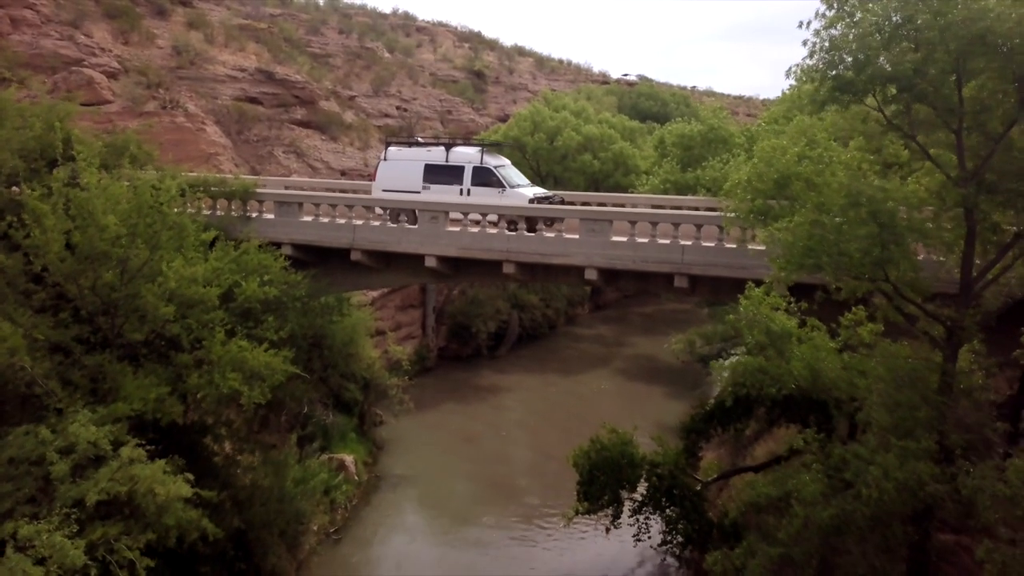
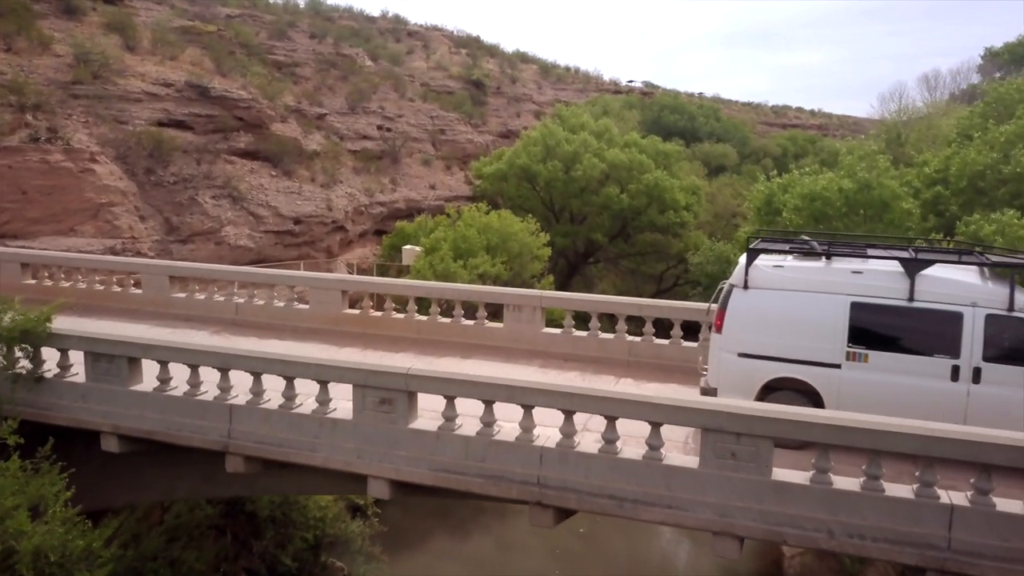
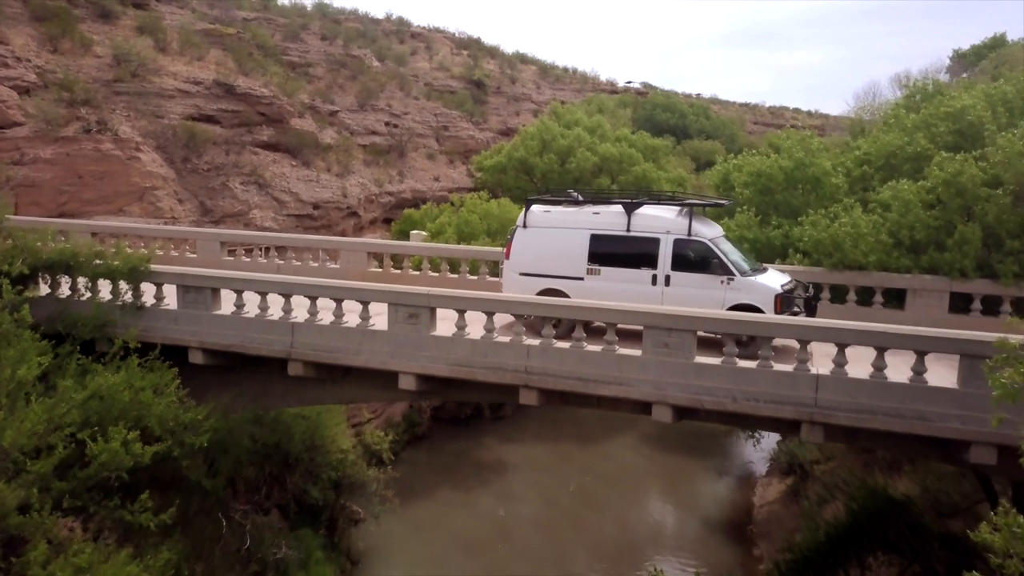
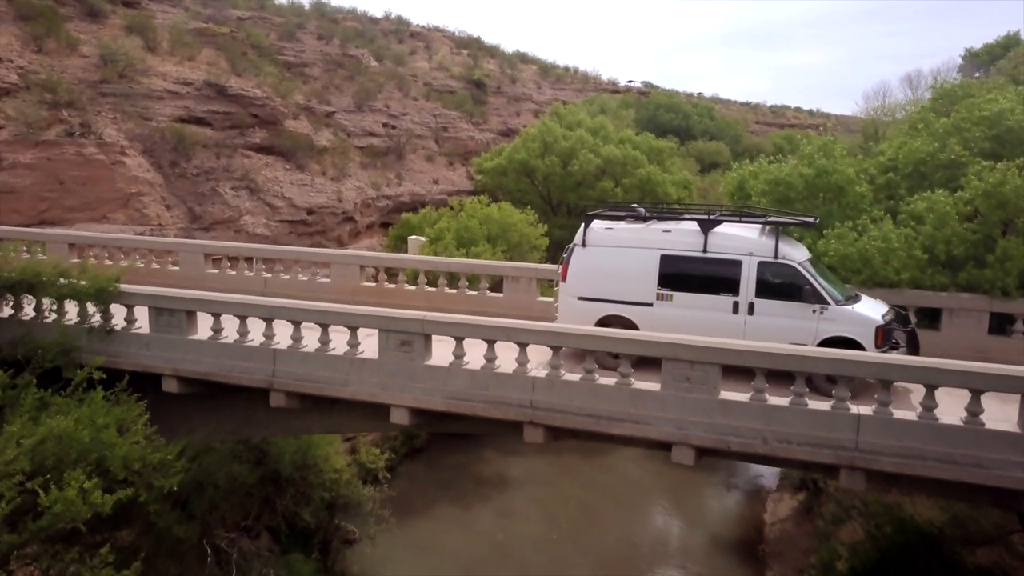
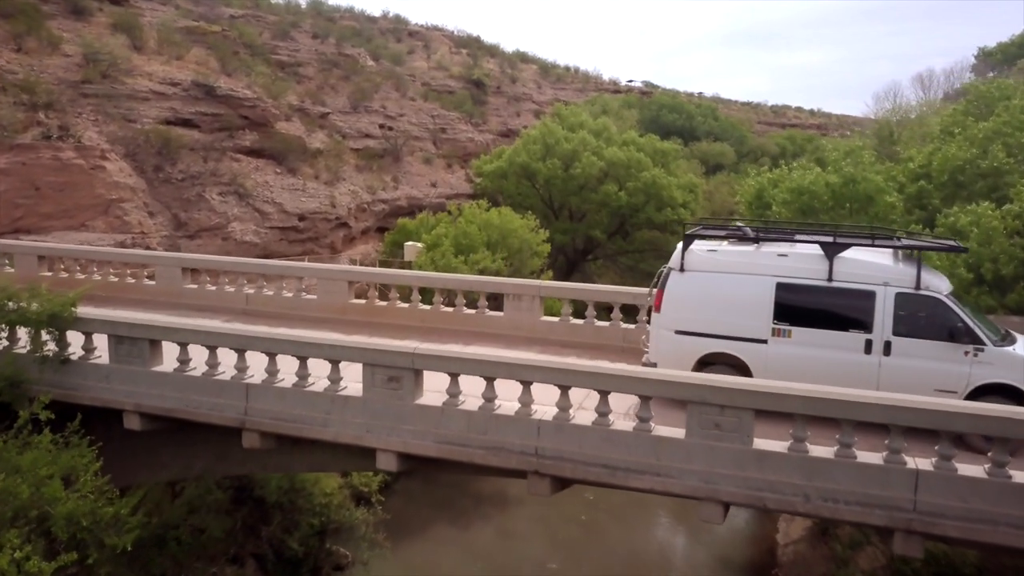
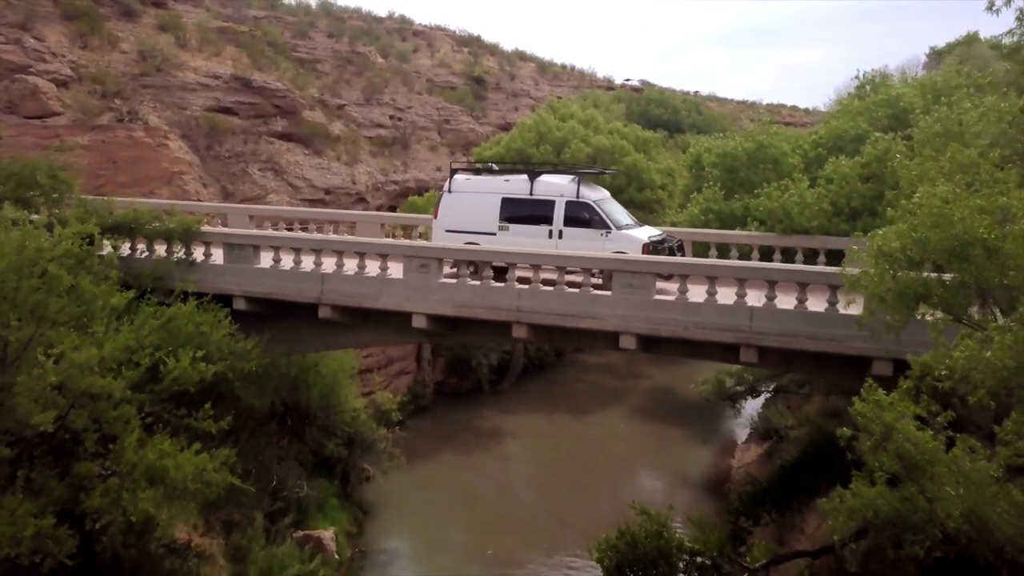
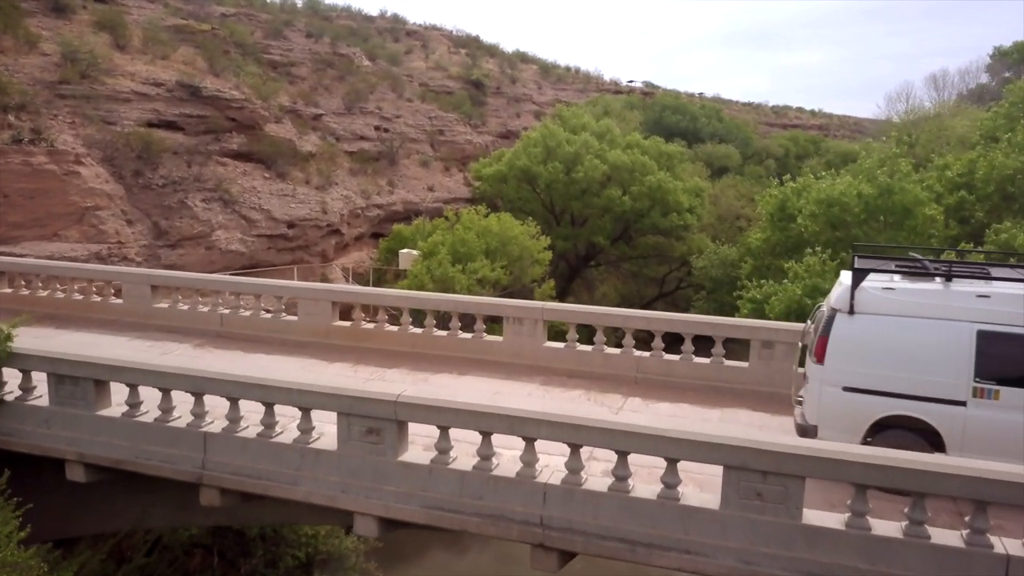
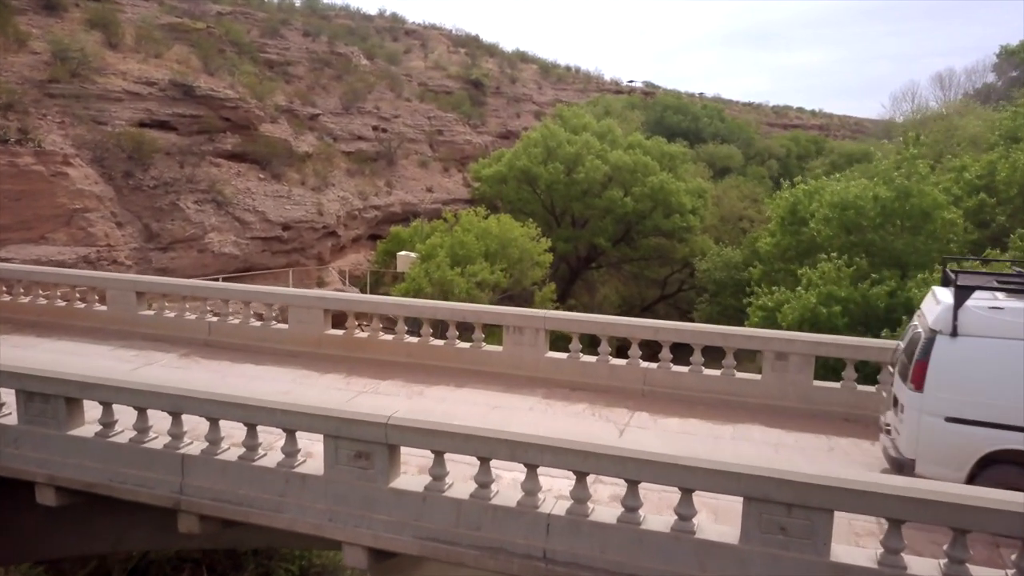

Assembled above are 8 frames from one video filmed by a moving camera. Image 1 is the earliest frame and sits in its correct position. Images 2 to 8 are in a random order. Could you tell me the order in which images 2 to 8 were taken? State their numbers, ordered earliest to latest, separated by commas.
6, 3, 4, 5, 2, 7, 8
